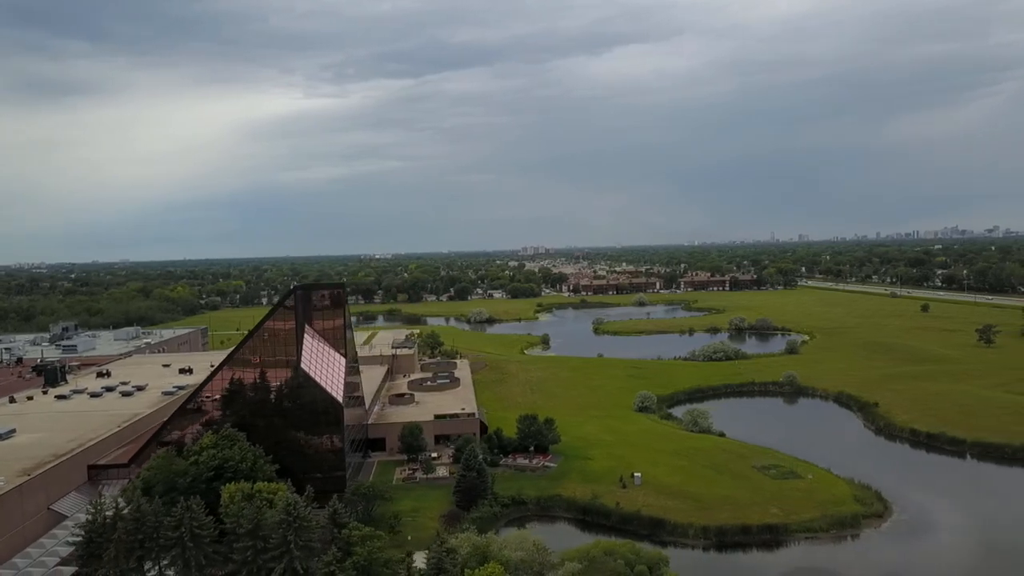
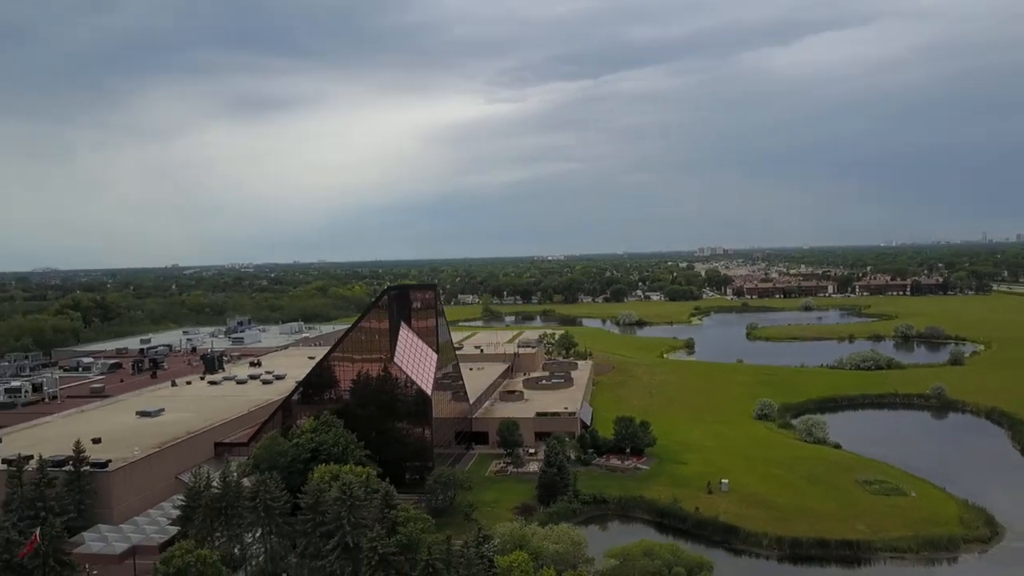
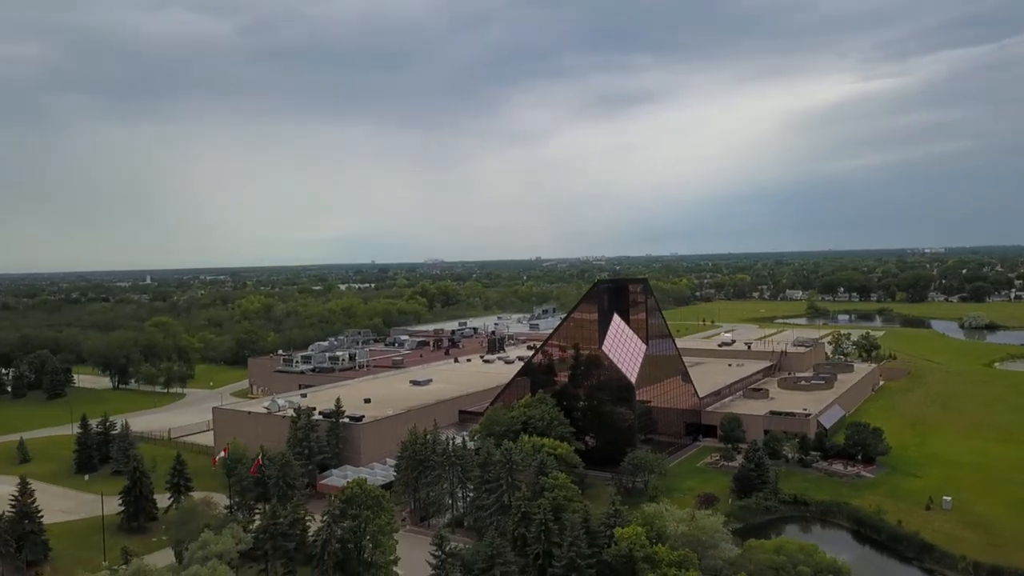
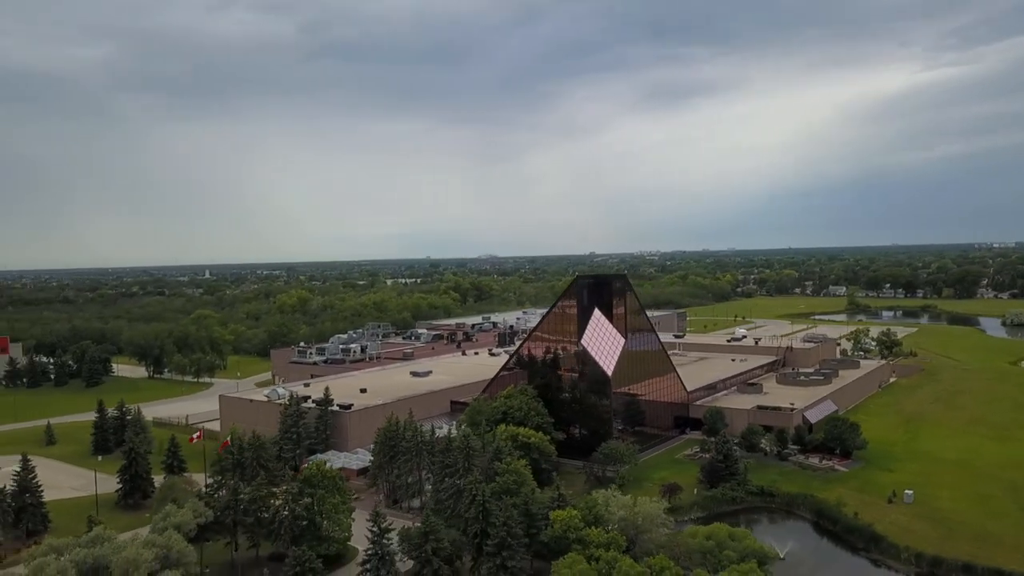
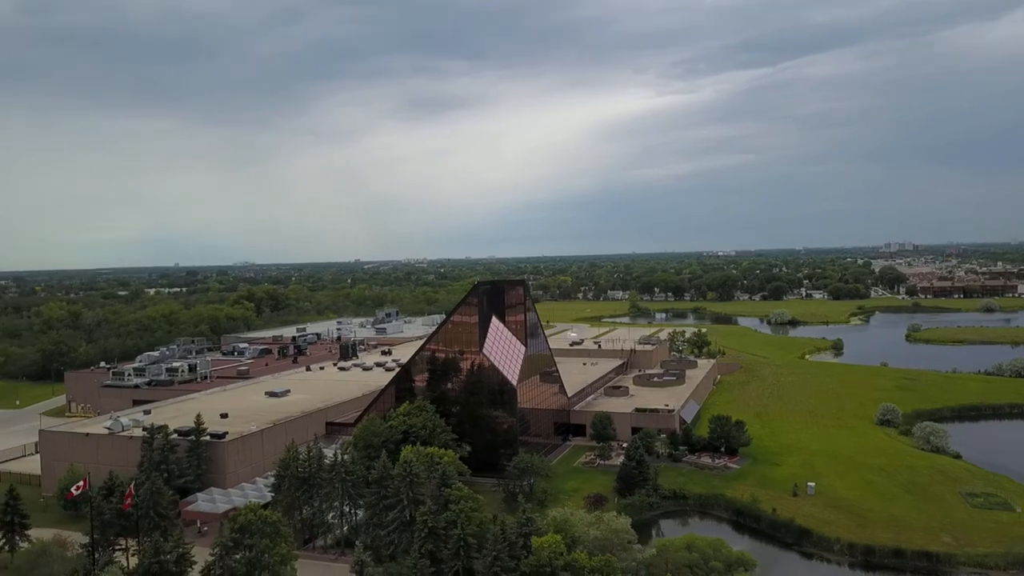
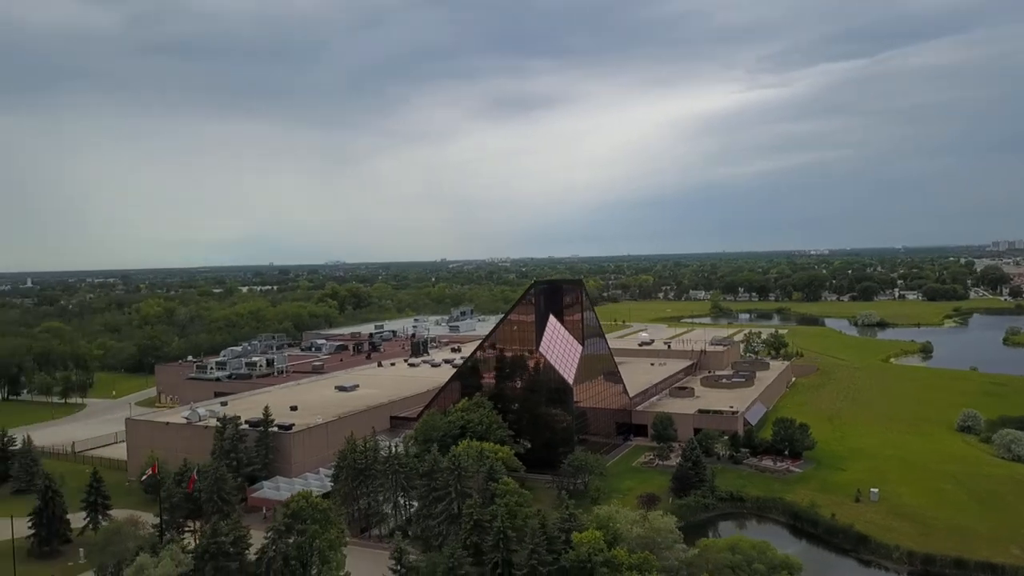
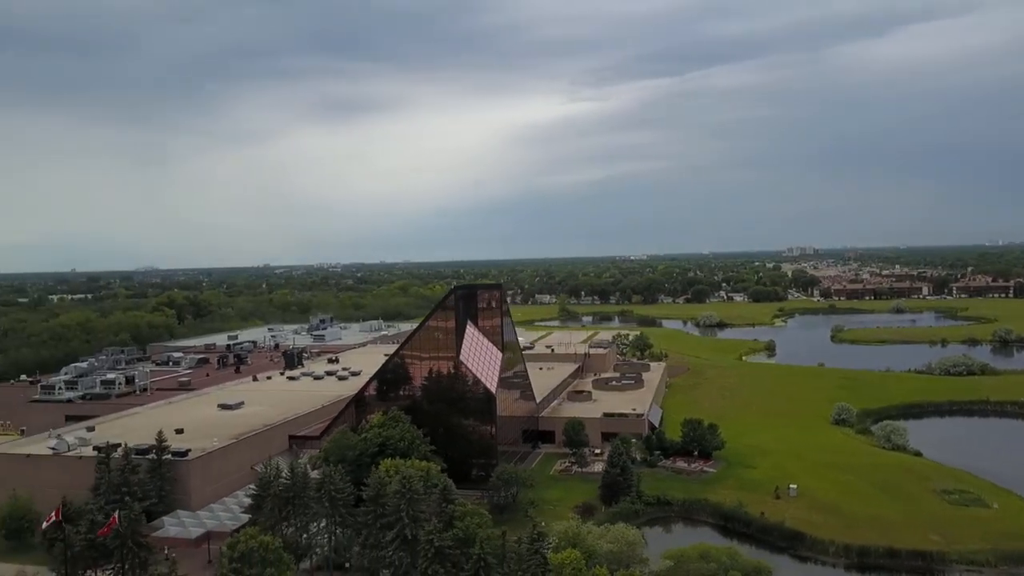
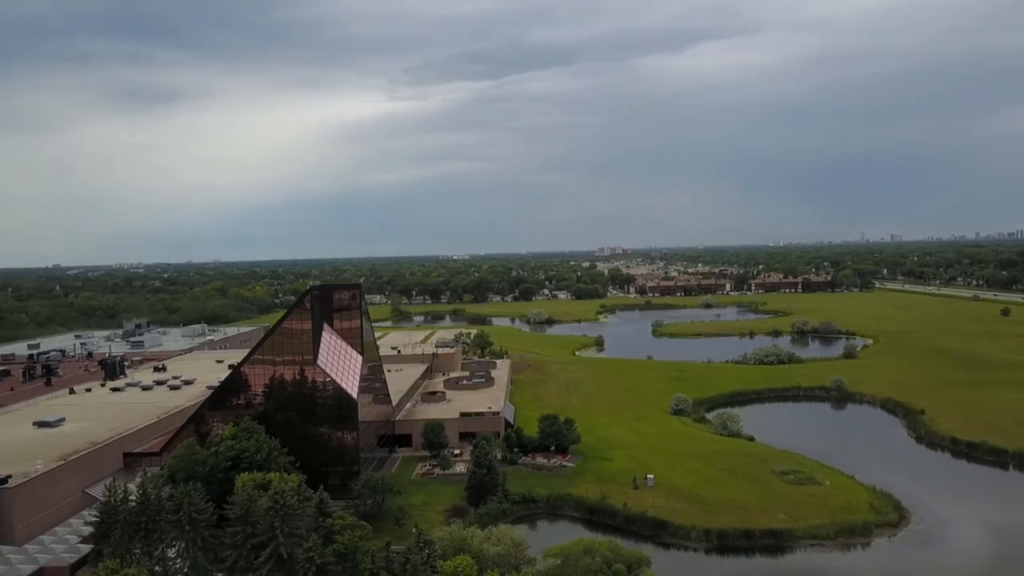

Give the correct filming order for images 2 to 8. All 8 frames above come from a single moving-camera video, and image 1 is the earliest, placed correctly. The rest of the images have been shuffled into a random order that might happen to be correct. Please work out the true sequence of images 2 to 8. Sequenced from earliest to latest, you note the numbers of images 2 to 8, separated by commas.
8, 2, 7, 5, 6, 3, 4
